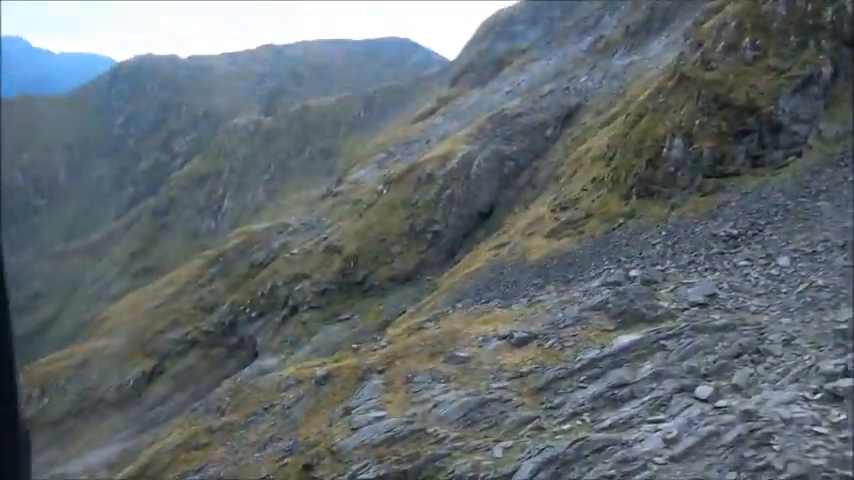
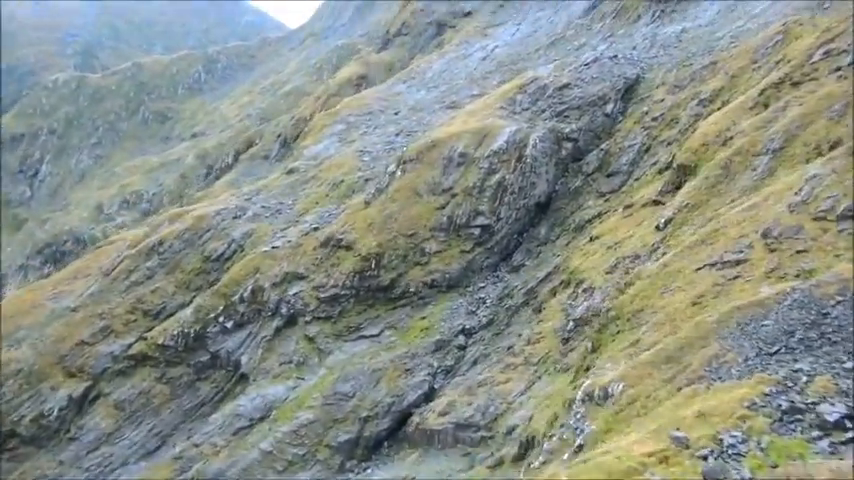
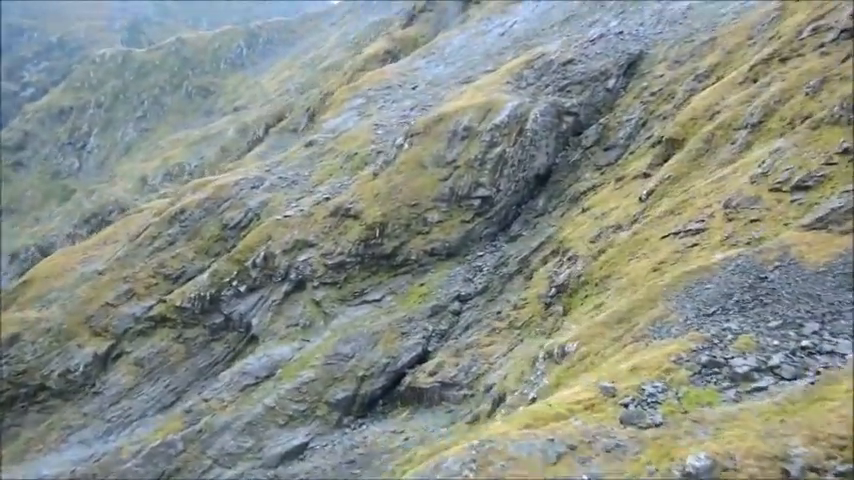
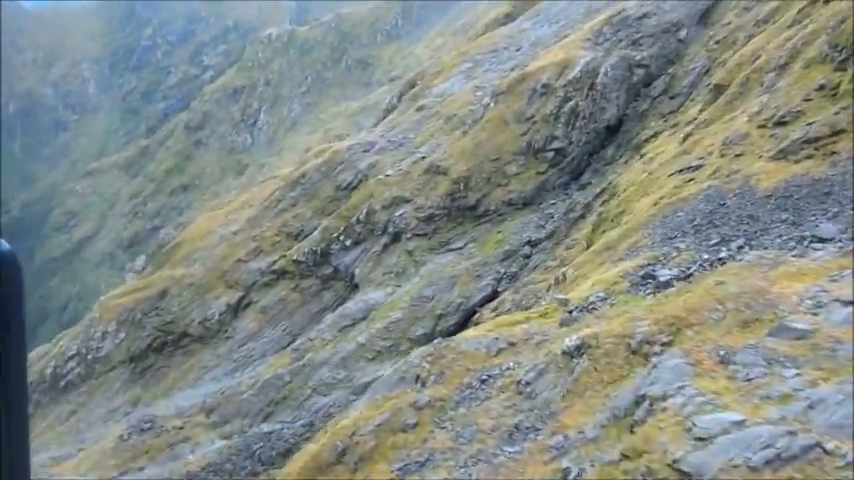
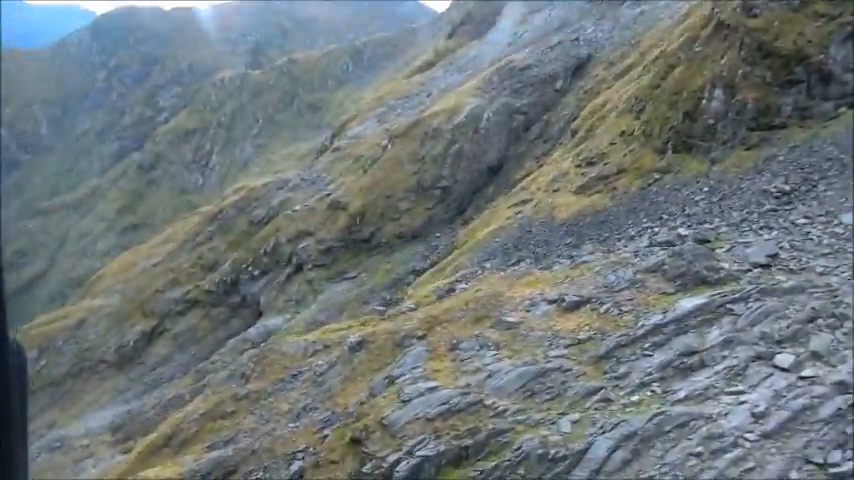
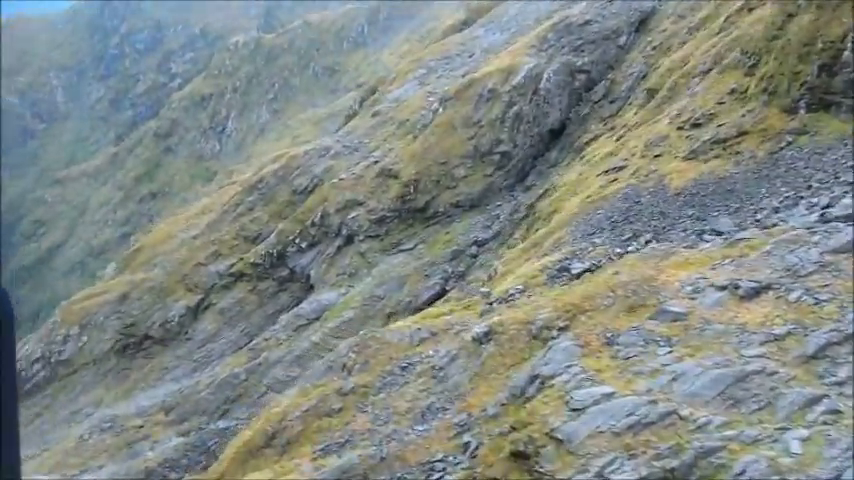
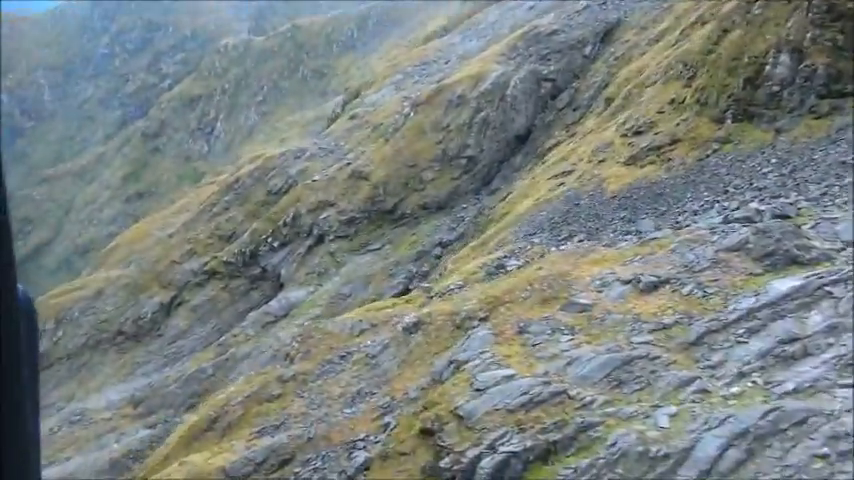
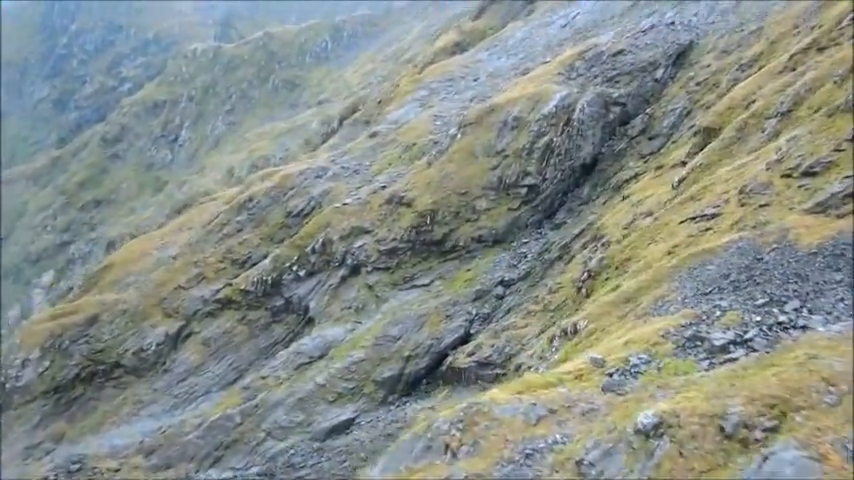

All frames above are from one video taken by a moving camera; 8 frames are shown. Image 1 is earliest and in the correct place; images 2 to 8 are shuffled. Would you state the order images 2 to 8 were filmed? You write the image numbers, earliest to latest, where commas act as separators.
5, 7, 6, 4, 8, 3, 2
